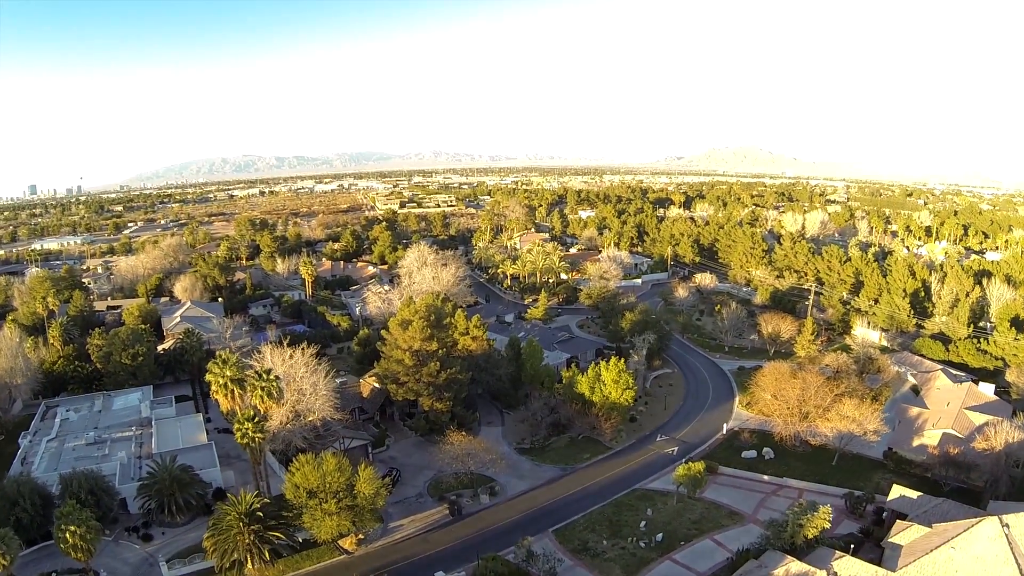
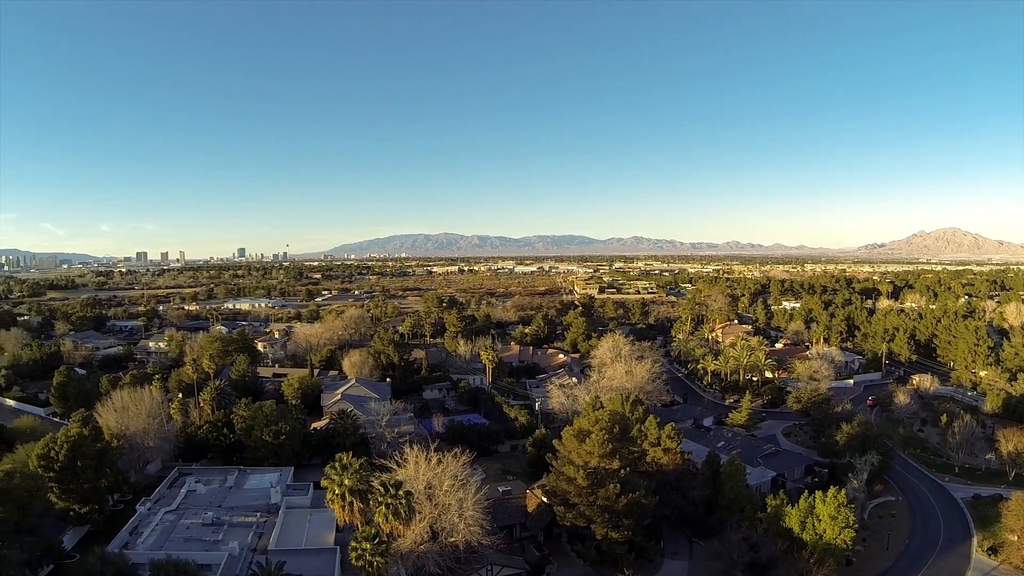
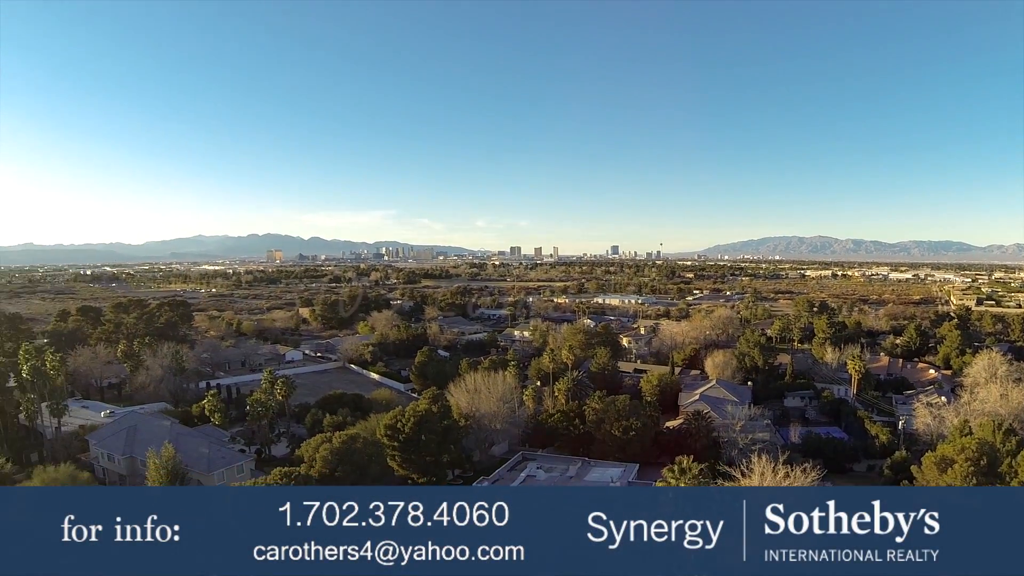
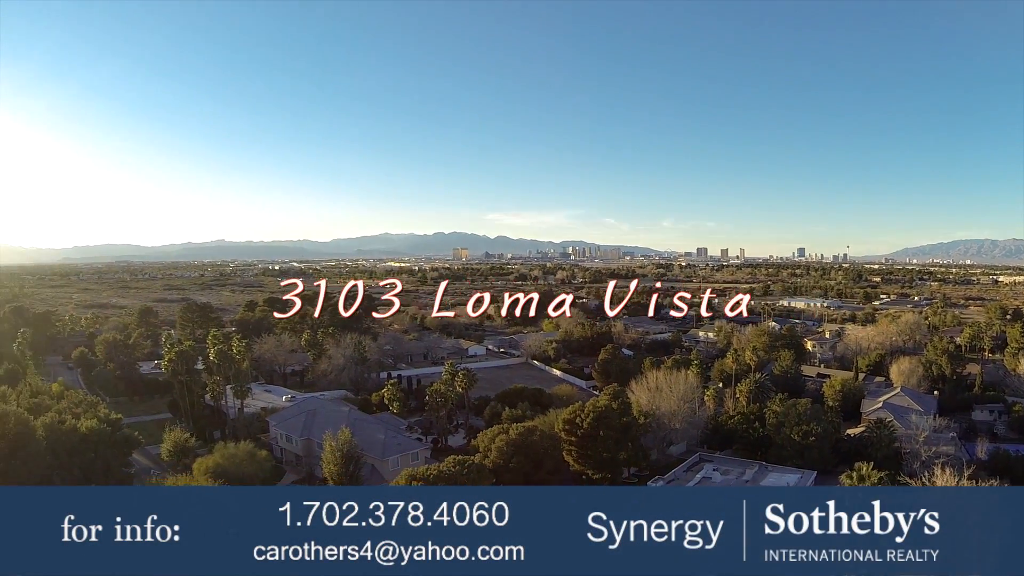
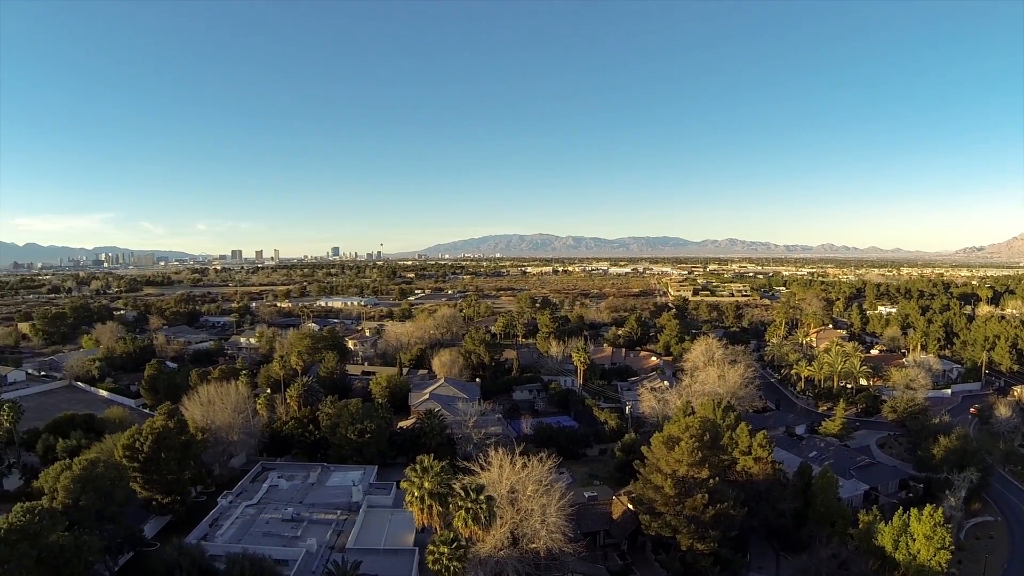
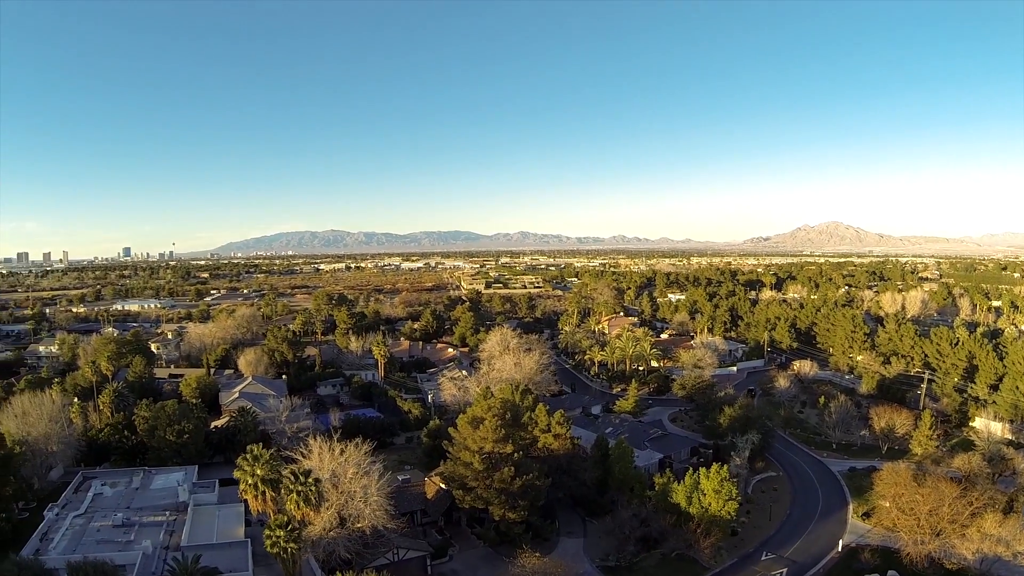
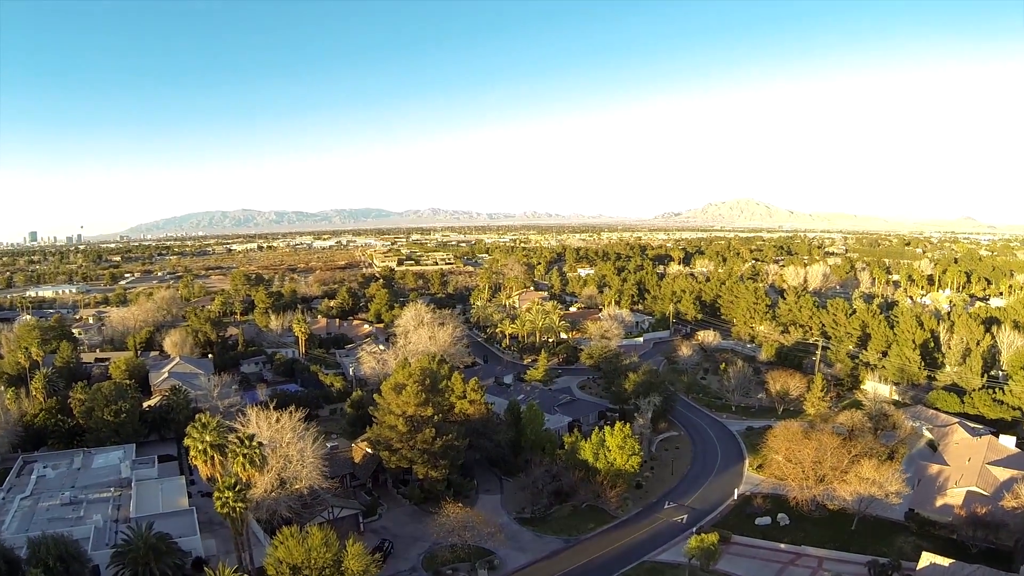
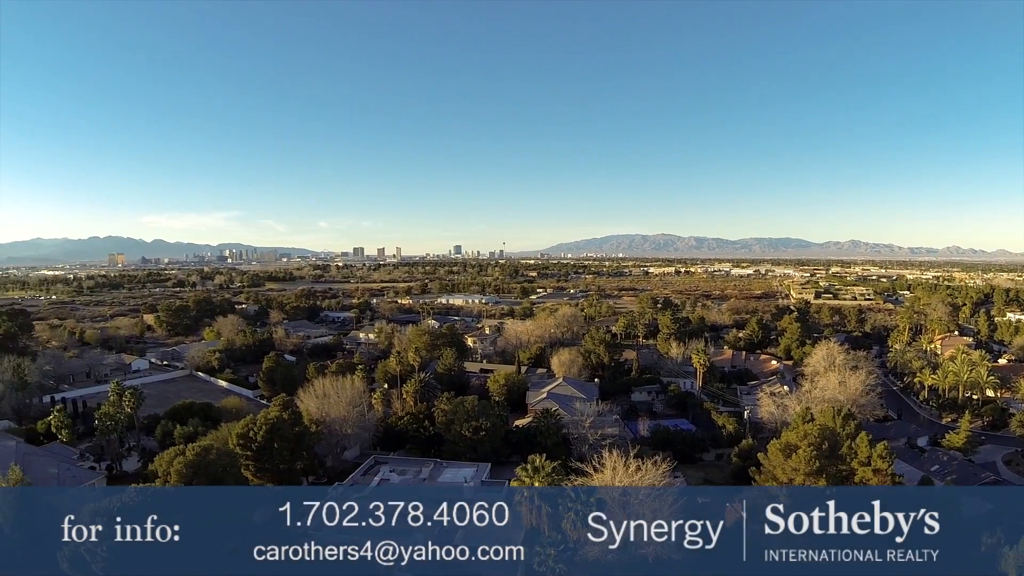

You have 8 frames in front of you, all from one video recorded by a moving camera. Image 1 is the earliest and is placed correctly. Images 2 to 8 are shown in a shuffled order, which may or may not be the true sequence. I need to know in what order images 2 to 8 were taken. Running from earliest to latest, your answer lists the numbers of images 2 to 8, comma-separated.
7, 6, 2, 5, 8, 3, 4
